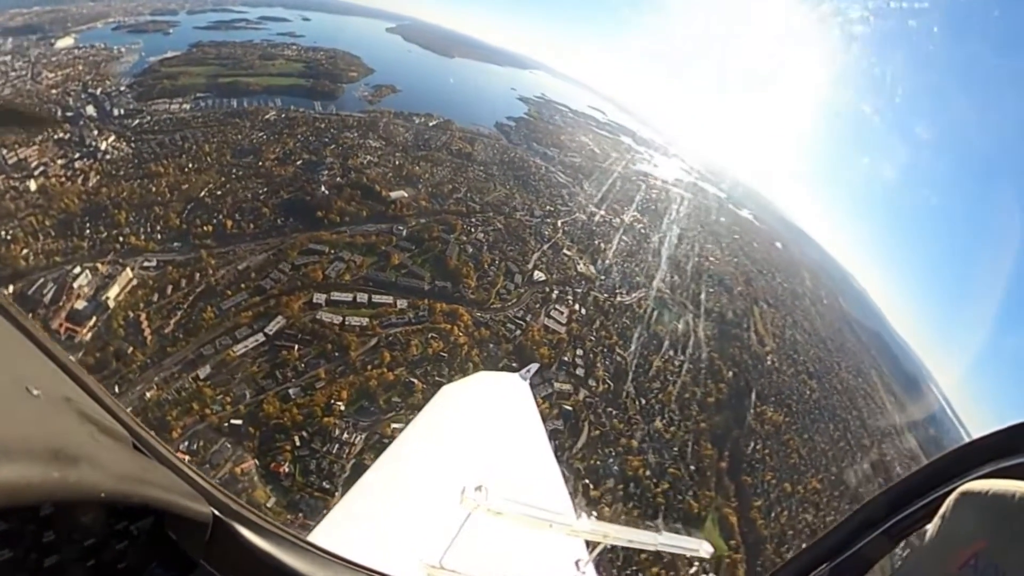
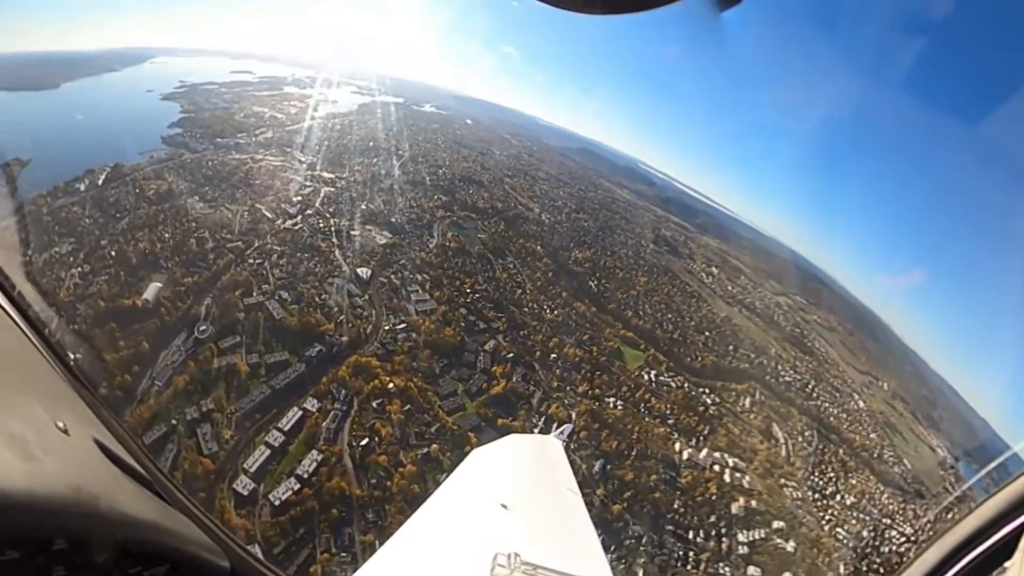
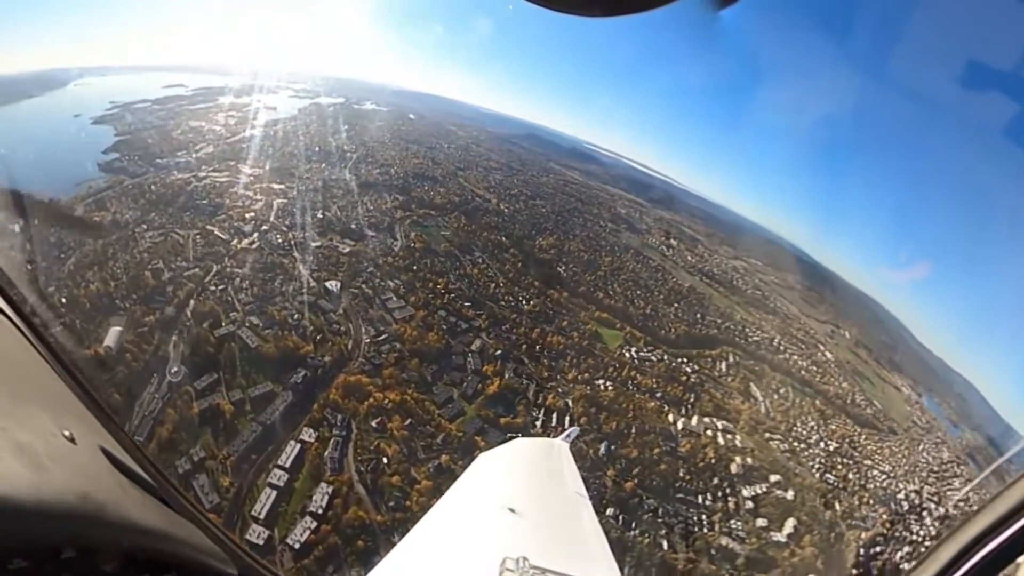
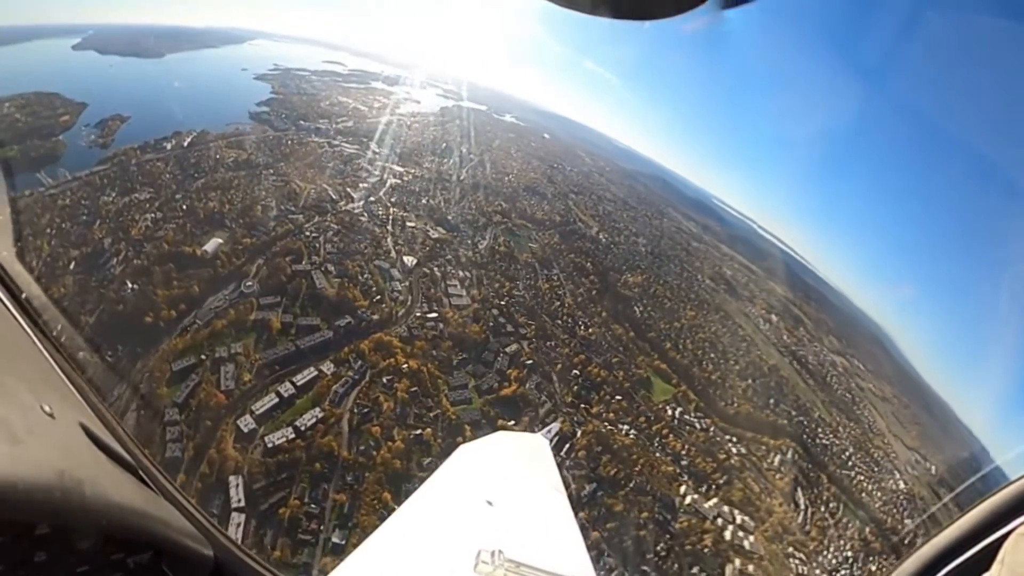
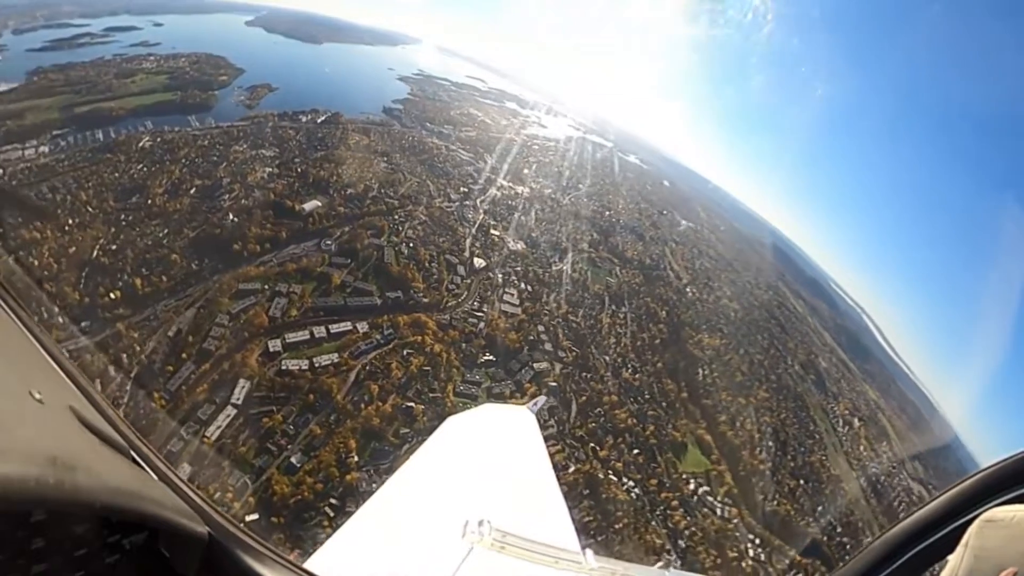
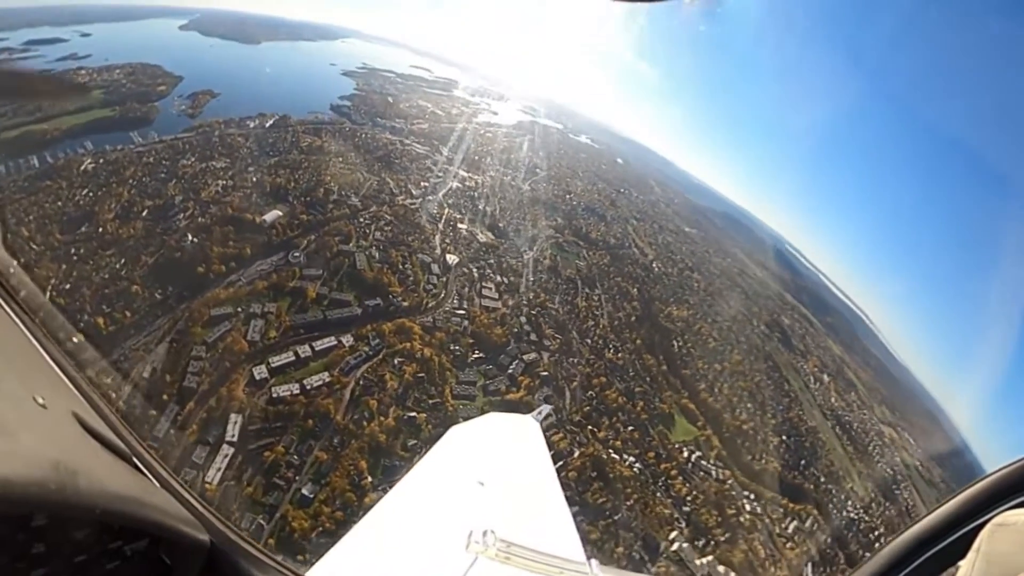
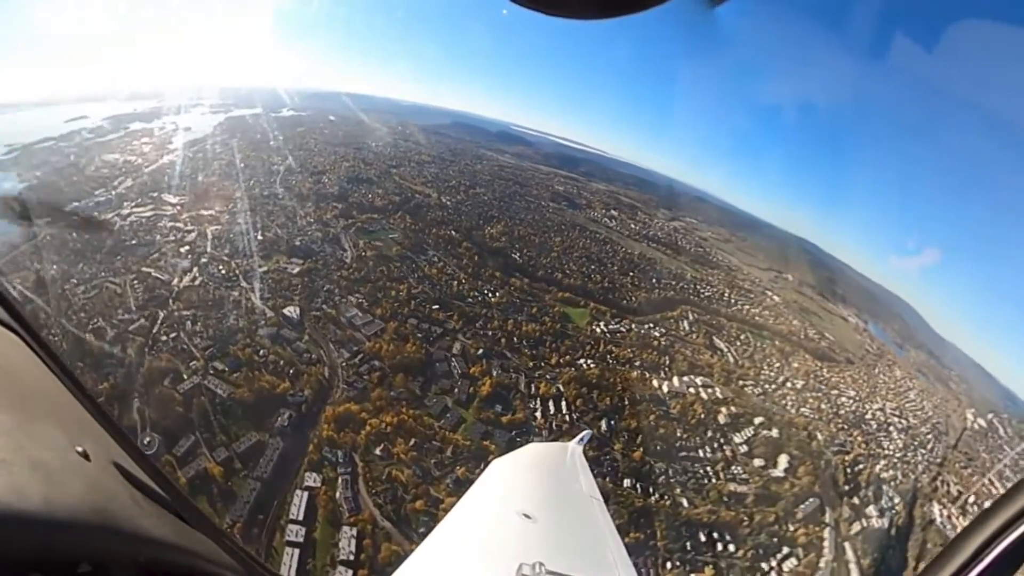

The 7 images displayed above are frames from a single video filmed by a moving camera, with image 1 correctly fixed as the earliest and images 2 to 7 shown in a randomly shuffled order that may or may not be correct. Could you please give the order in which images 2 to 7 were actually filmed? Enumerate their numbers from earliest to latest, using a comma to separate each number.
5, 6, 4, 2, 3, 7
